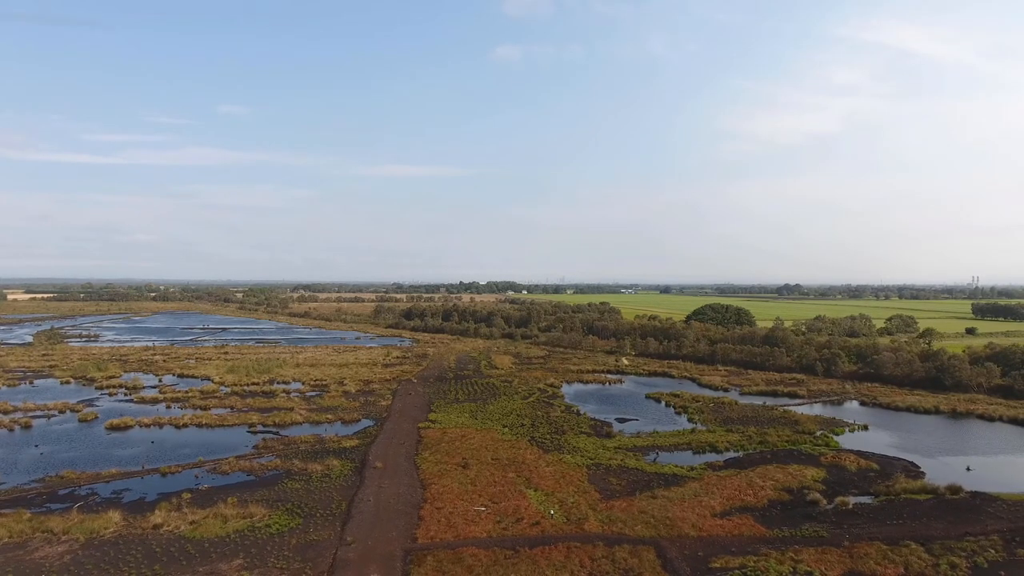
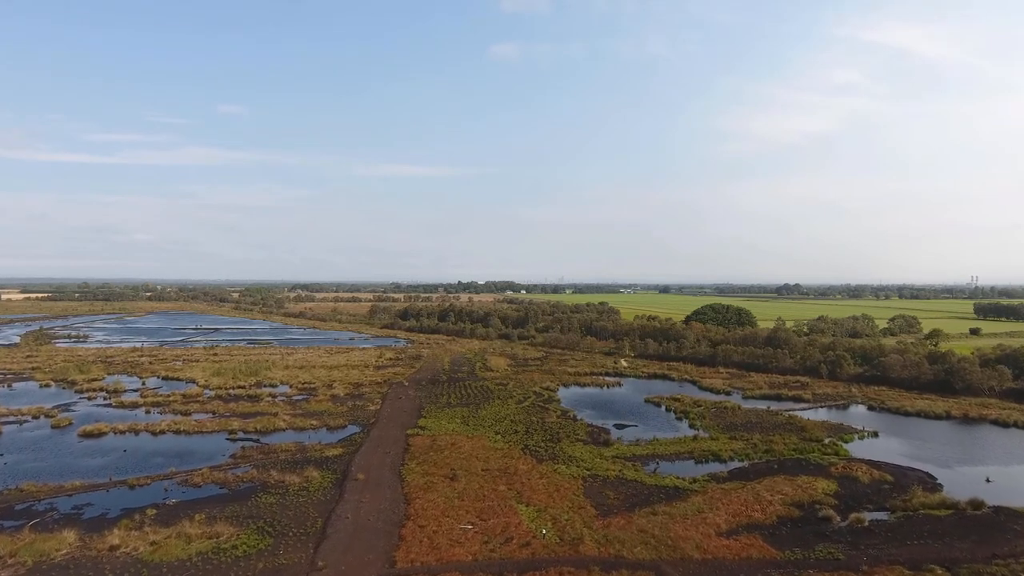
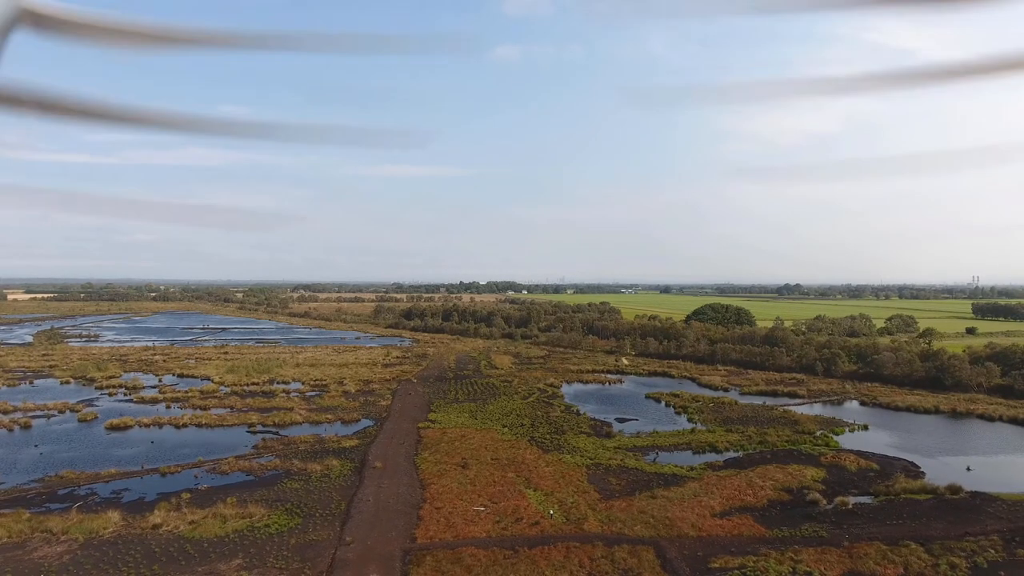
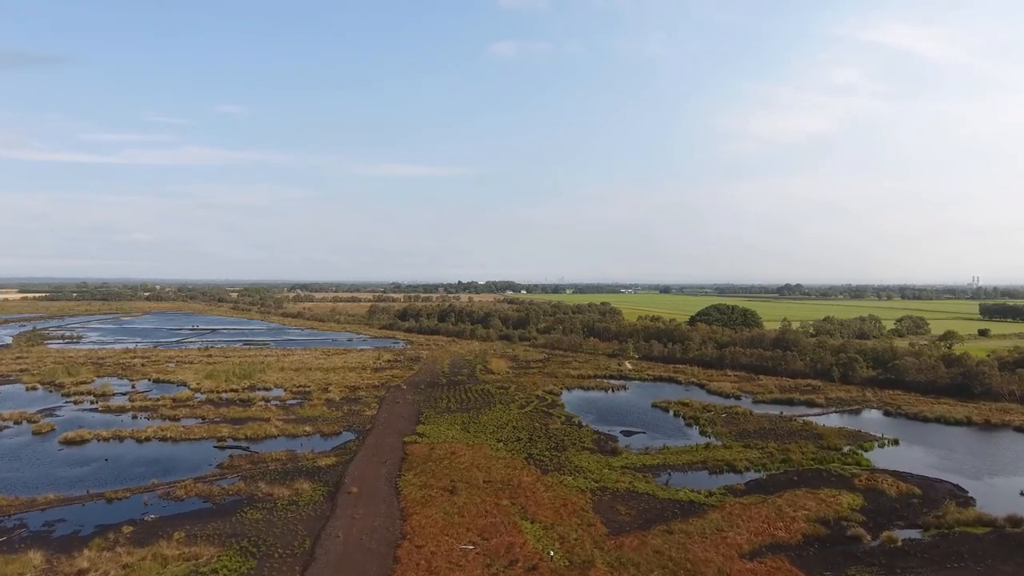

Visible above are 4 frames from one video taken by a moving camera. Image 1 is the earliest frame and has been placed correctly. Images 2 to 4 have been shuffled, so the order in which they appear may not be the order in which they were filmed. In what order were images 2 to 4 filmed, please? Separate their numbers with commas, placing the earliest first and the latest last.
3, 2, 4
